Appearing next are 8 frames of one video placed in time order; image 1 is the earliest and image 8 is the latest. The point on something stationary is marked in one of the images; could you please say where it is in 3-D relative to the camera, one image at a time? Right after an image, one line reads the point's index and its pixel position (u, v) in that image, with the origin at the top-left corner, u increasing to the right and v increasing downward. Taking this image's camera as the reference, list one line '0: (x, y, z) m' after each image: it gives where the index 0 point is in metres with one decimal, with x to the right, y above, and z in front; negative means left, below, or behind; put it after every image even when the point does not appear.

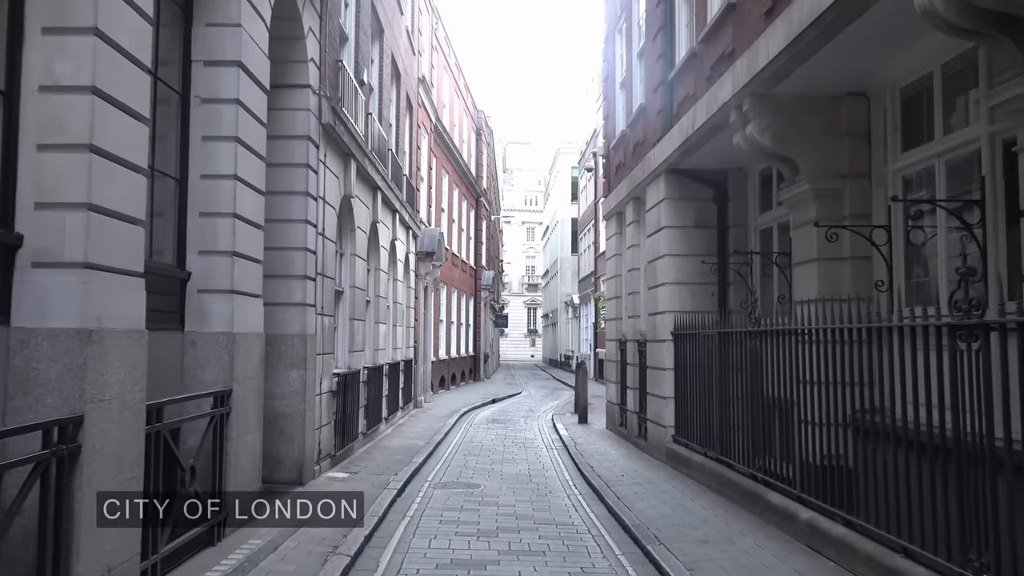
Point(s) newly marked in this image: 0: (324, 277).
0: (-2.1, +0.1, +10.3) m
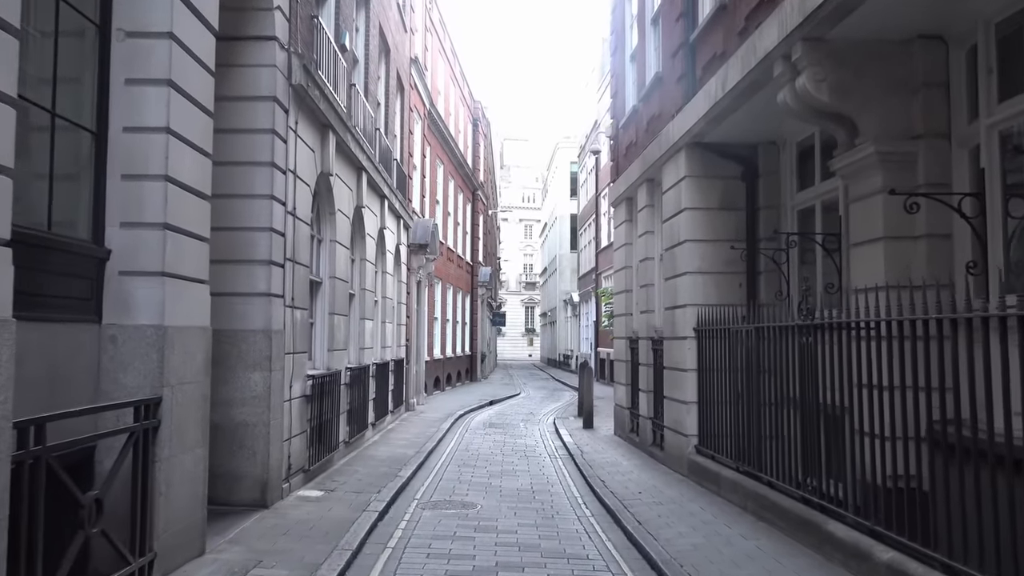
0: (-2.0, +0.2, +8.9) m
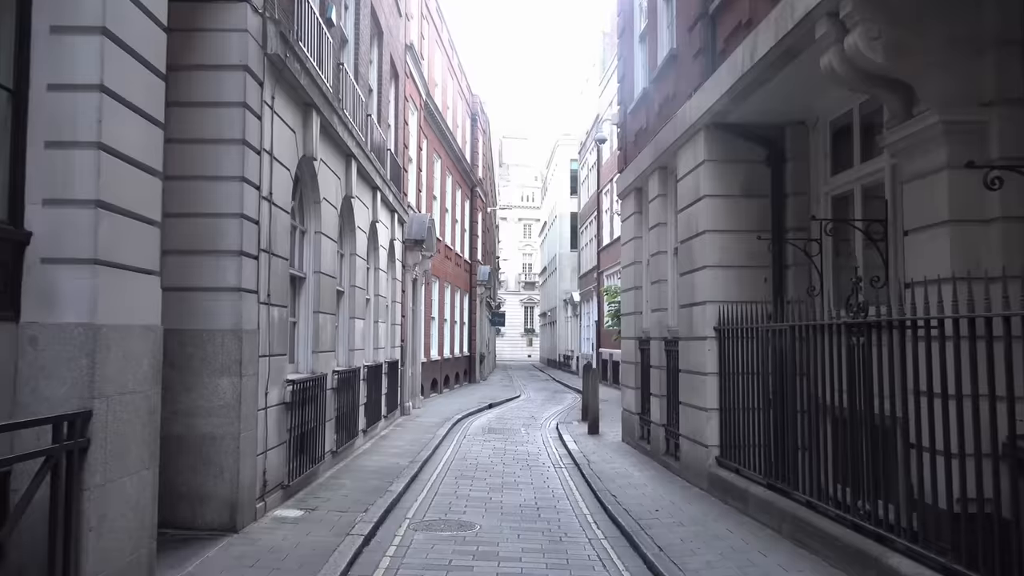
0: (-2.0, +0.3, +8.0) m
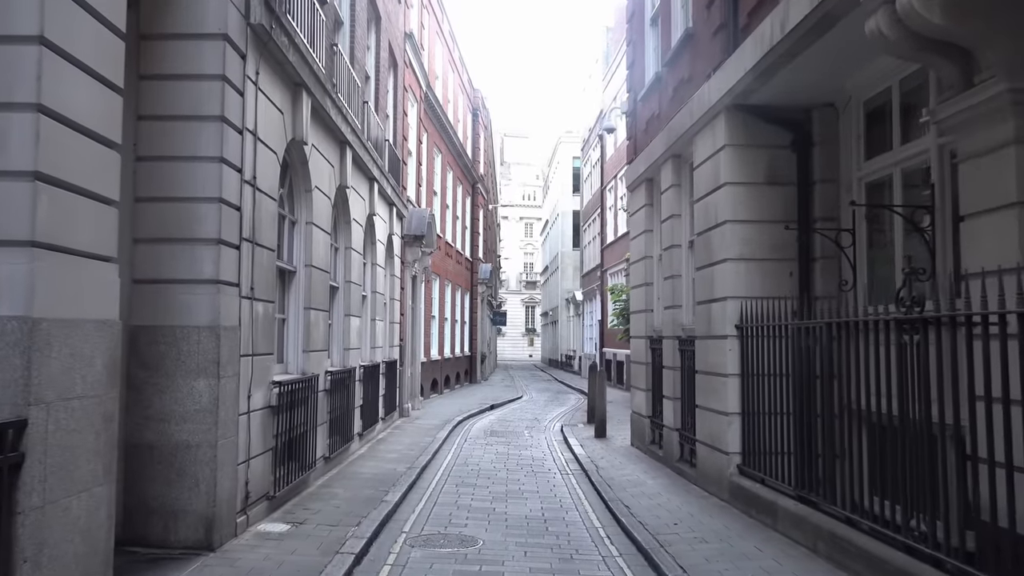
0: (-2.0, +0.3, +7.3) m
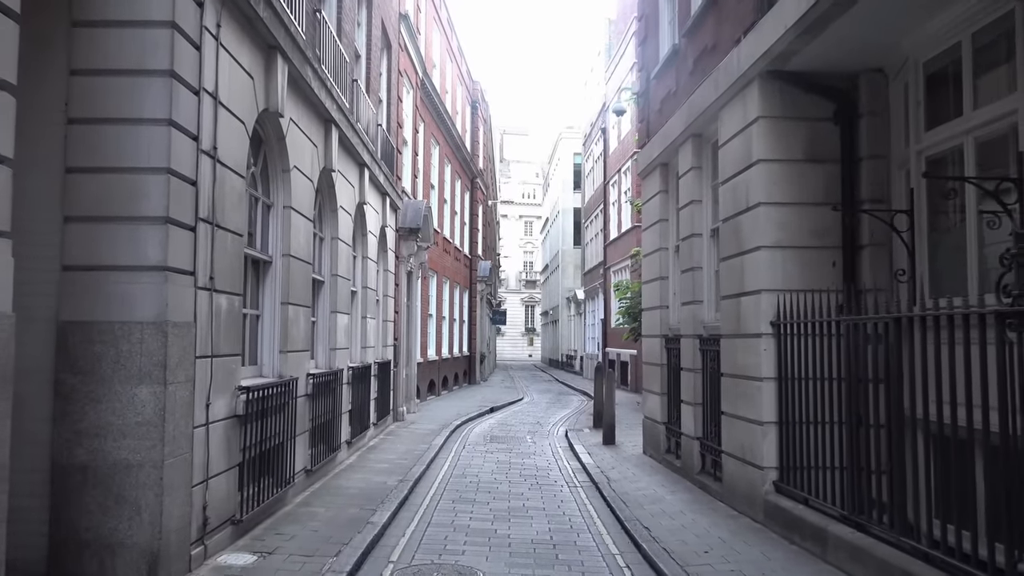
0: (-1.9, +0.4, +6.3) m
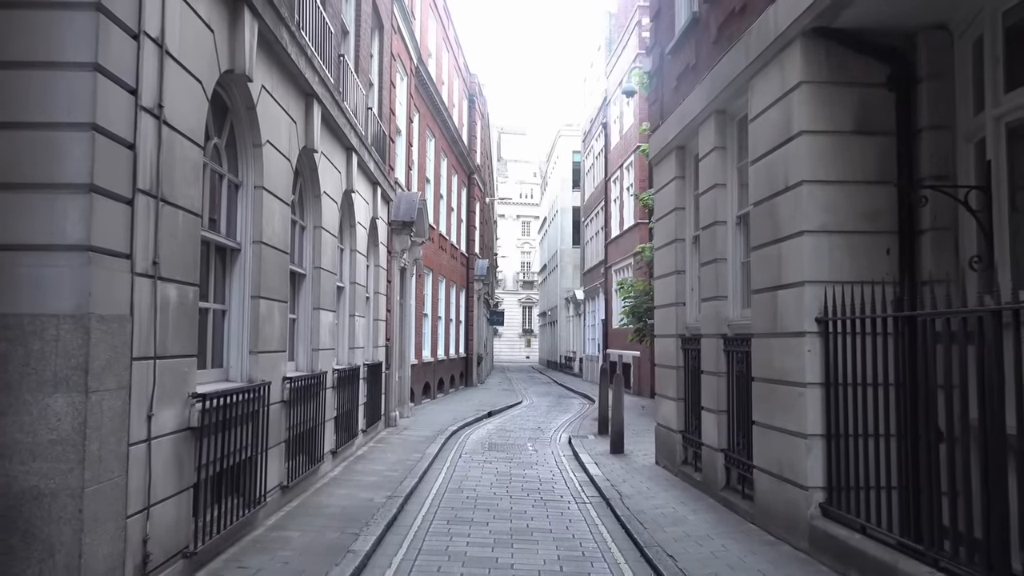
0: (-1.9, +0.5, +5.2) m
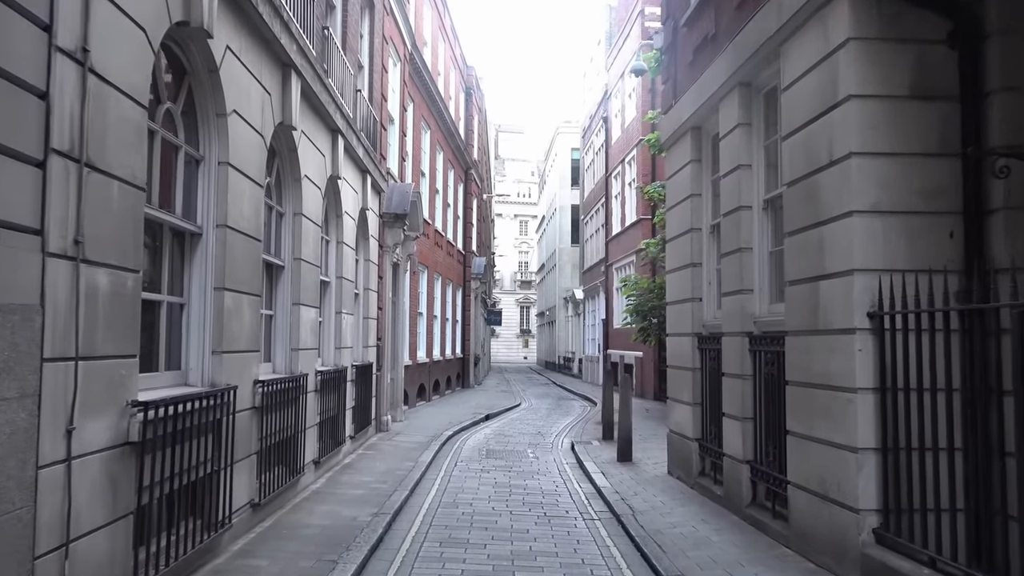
0: (-1.9, +0.5, +4.3) m
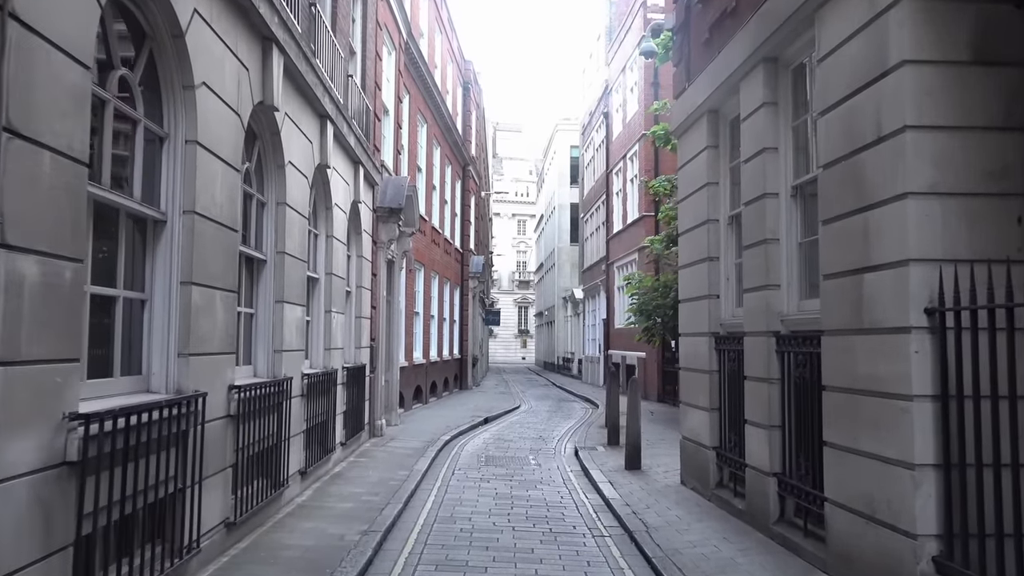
0: (-1.9, +0.6, +3.6) m
